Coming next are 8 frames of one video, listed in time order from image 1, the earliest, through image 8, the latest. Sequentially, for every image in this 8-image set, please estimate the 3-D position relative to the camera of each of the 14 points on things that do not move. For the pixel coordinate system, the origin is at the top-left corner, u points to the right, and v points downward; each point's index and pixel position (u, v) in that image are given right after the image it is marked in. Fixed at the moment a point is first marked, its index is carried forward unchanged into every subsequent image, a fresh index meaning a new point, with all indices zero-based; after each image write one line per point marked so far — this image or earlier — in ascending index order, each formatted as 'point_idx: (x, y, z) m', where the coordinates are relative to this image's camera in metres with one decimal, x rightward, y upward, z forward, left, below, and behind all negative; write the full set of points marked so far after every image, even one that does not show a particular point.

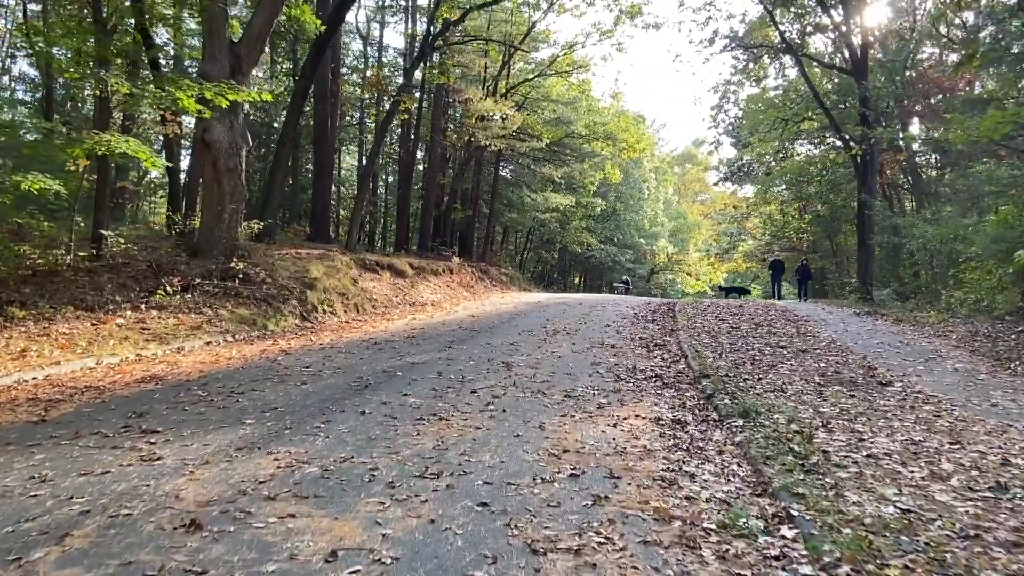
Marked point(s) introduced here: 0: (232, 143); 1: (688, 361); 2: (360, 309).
0: (-4.5, +2.3, +12.7) m
1: (+1.9, -0.8, +8.8) m
2: (-2.8, -0.4, +14.5) m
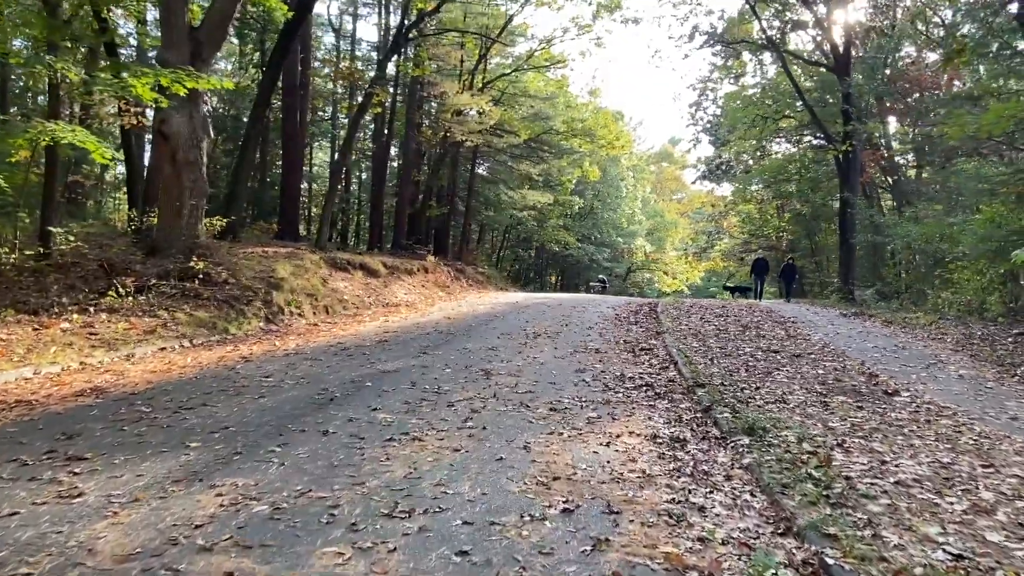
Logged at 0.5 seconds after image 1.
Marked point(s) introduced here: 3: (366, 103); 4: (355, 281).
0: (-4.8, +2.3, +12.0) m
1: (+1.7, -0.8, +8.3) m
2: (-3.2, -0.4, +13.8) m
3: (-3.6, +4.5, +19.5) m
4: (-3.2, +0.1, +16.4) m
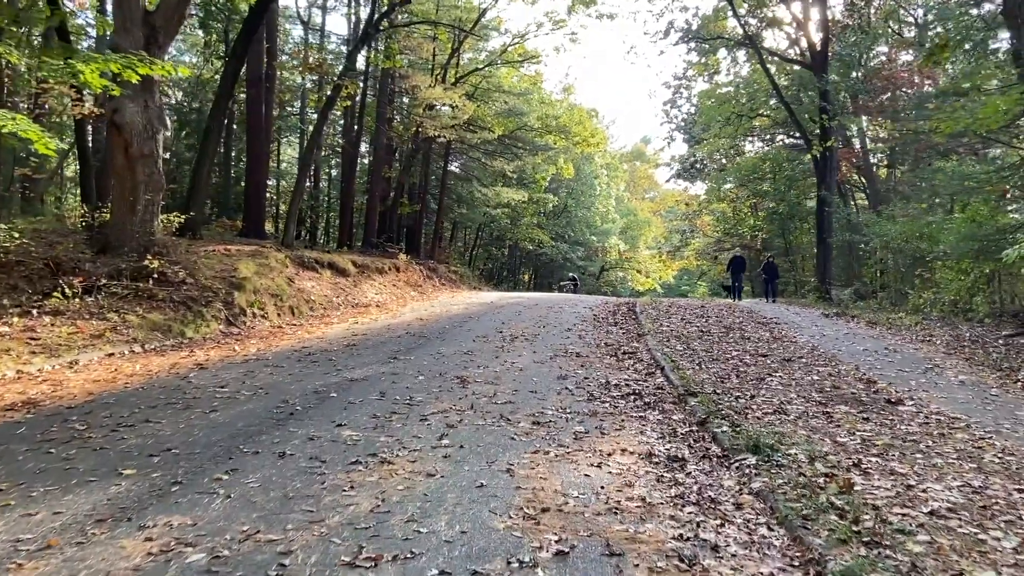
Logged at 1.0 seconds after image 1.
0: (-5.2, +2.3, +11.2) m
1: (+1.5, -0.8, +7.8) m
2: (-3.6, -0.4, +13.2) m
3: (-4.2, +4.5, +18.8) m
4: (-3.8, +0.1, +15.8) m
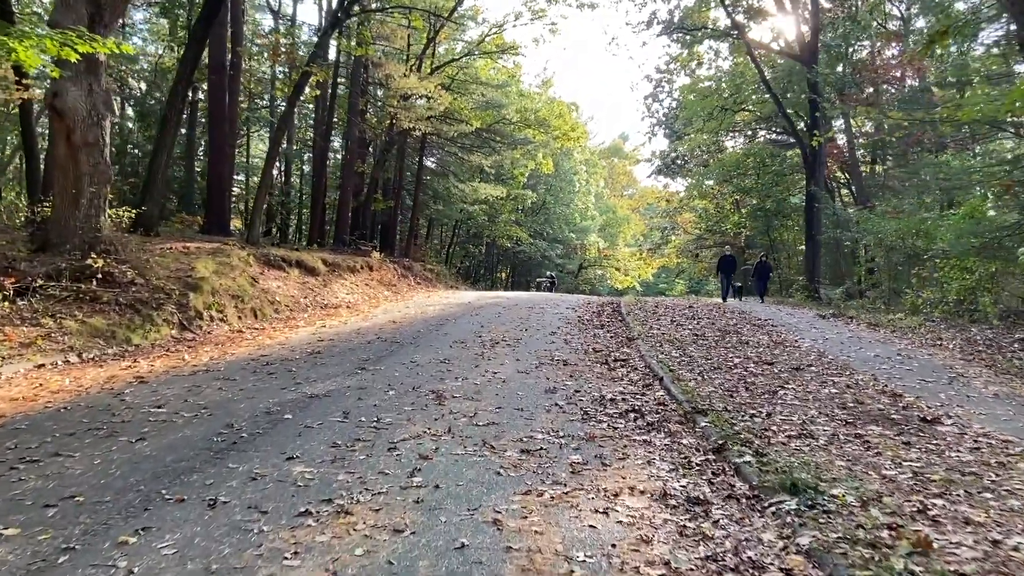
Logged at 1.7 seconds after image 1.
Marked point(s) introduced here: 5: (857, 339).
0: (-5.4, +2.3, +10.2) m
1: (+1.3, -0.9, +7.0) m
2: (-3.9, -0.4, +12.2) m
3: (-4.7, +4.6, +17.8) m
4: (-4.1, +0.1, +14.8) m
5: (+4.5, -0.7, +10.3) m
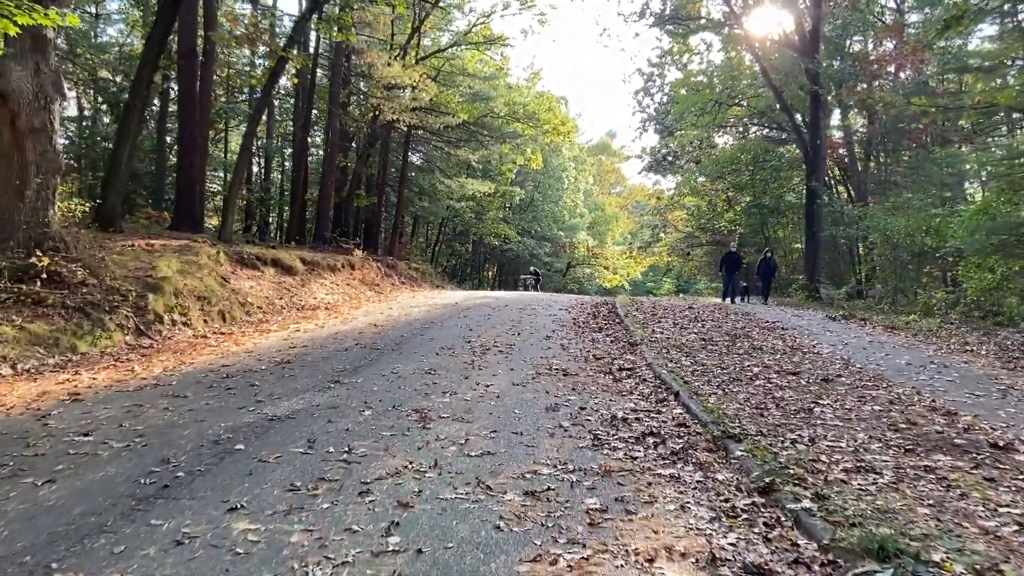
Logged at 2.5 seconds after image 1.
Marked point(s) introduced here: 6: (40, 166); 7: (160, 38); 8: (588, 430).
0: (-5.5, +2.3, +9.2) m
1: (+1.3, -0.9, +6.1) m
2: (-4.0, -0.4, +11.2) m
3: (-4.9, +4.6, +16.8) m
4: (-4.3, +0.1, +13.8) m
5: (+4.4, -0.7, +9.5) m
6: (-5.6, +1.4, +9.4) m
7: (-6.0, +4.3, +13.6) m
8: (+0.5, -0.9, +5.3) m
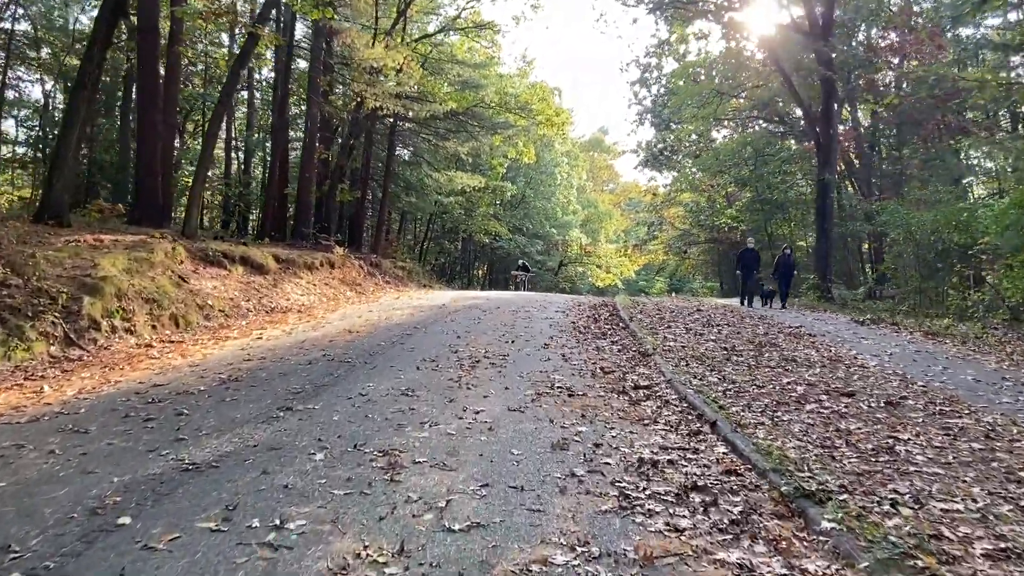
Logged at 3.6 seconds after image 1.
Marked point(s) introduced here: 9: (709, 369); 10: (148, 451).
0: (-5.6, +2.3, +7.9) m
1: (+1.3, -0.9, +4.8) m
2: (-4.1, -0.4, +9.9) m
3: (-5.1, +4.6, +15.5) m
4: (-4.4, +0.1, +12.5) m
5: (+4.3, -0.7, +8.3) m
6: (-5.6, +1.4, +8.0) m
7: (-6.2, +4.3, +12.2) m
8: (+0.5, -1.0, +4.0) m
9: (+1.8, -0.7, +7.4) m
10: (-1.9, -0.9, +4.3) m
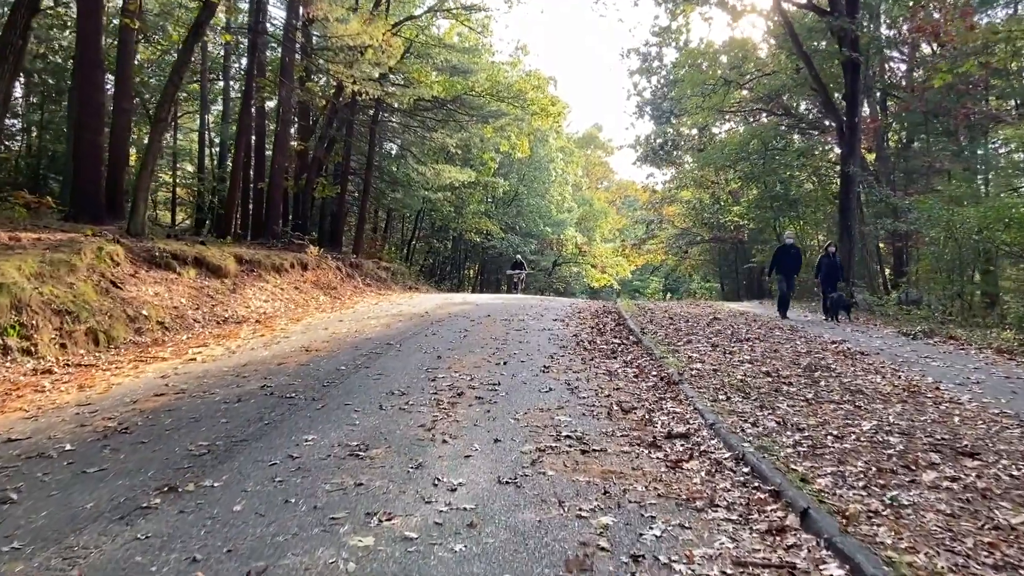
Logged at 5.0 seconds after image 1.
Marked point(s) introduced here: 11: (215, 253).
0: (-5.6, +2.2, +6.1) m
1: (+1.3, -1.0, +3.1) m
2: (-4.2, -0.5, +8.2) m
3: (-5.2, +4.5, +13.7) m
4: (-4.5, 0.0, +10.7) m
5: (+4.3, -0.8, +6.6) m
6: (-5.7, +1.3, +6.3) m
7: (-6.3, +4.2, +10.5) m
8: (+0.5, -1.1, +2.3) m
9: (+1.8, -0.8, +5.7) m
10: (-1.9, -1.0, +2.6) m
11: (-4.6, +0.5, +12.4) m
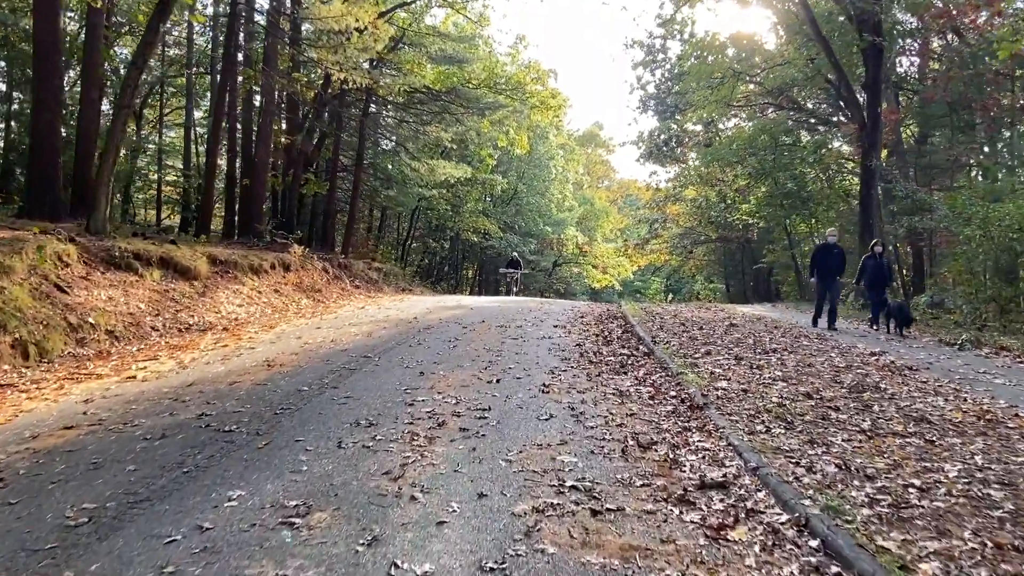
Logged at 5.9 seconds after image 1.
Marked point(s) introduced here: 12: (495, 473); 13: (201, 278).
0: (-5.7, +2.1, +5.0) m
1: (+1.2, -1.0, +2.1) m
2: (-4.2, -0.6, +7.1) m
3: (-5.2, +4.4, +12.7) m
4: (-4.6, 0.0, +9.7) m
5: (+4.2, -0.8, +5.5) m
6: (-5.7, +1.3, +5.2) m
7: (-6.3, +4.1, +9.4) m
8: (+0.4, -1.1, +1.2) m
9: (+1.7, -0.9, +4.6) m
10: (-2.0, -1.0, +1.5) m
11: (-4.7, +0.5, +11.3) m
12: (-0.1, -0.9, +4.0) m
13: (-4.4, +0.2, +11.3) m
